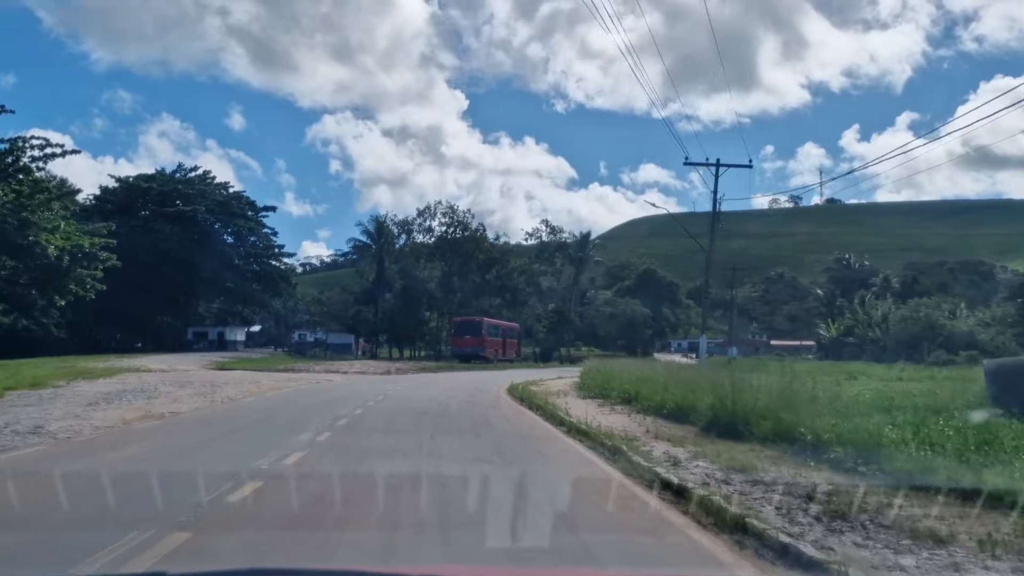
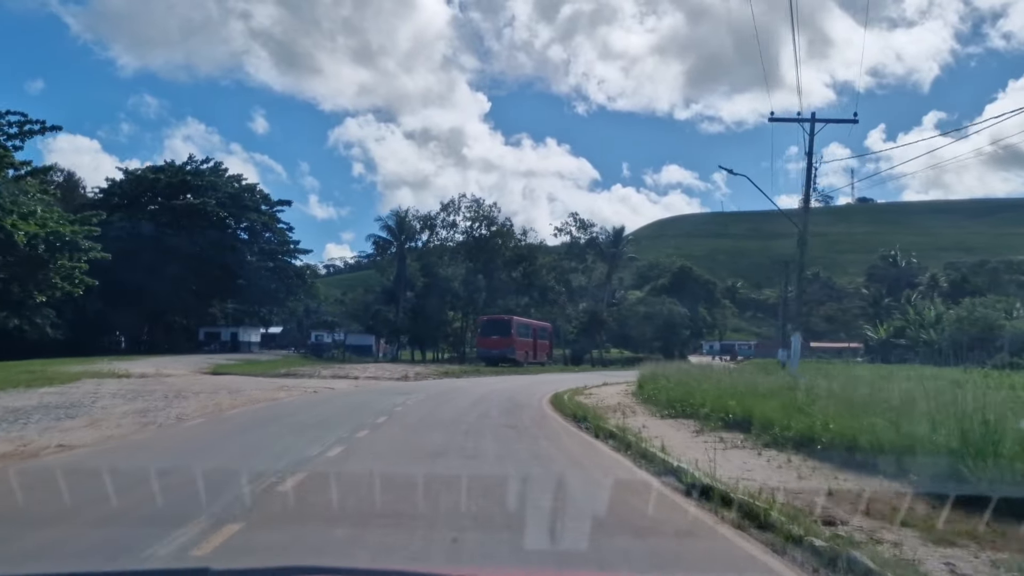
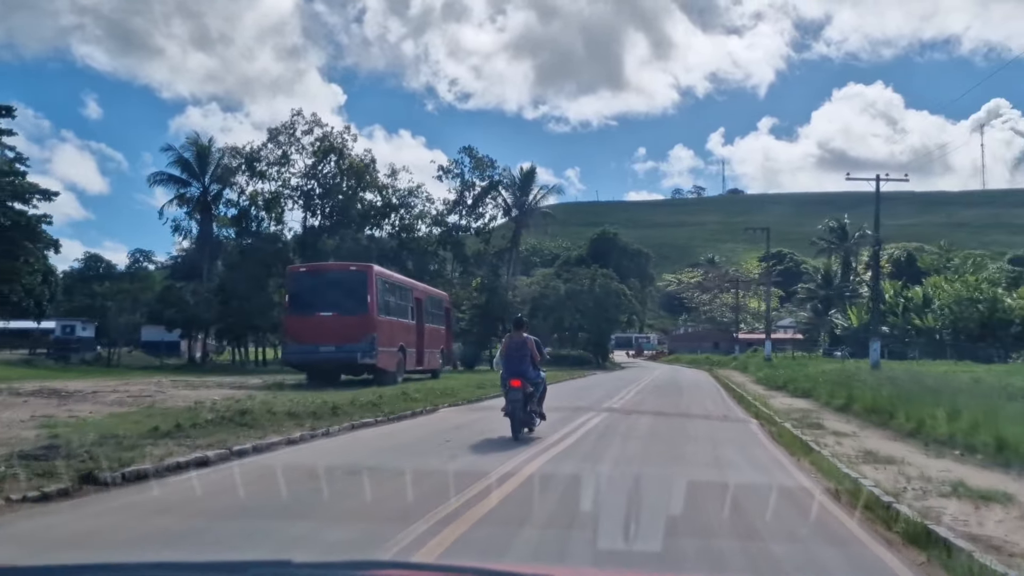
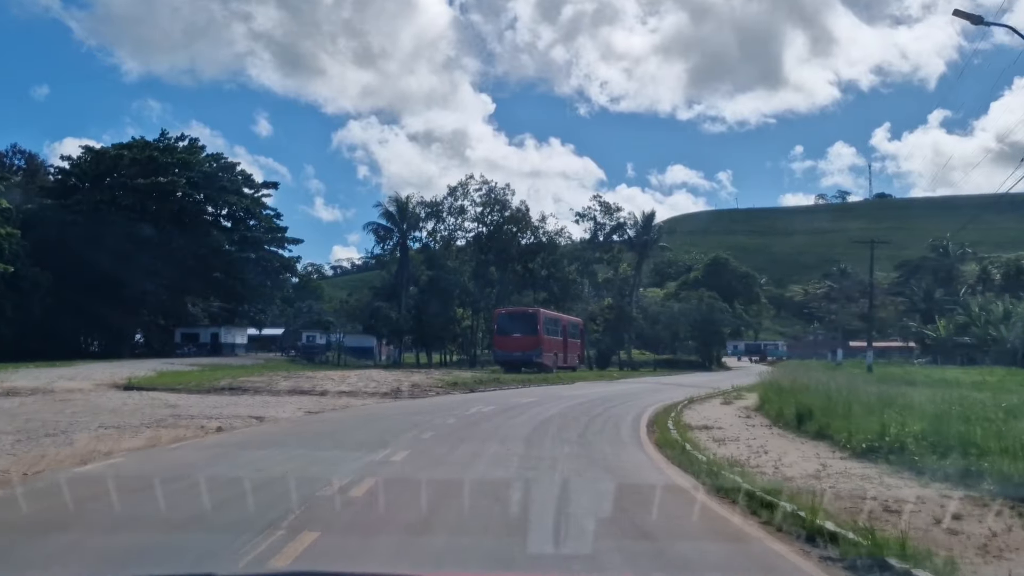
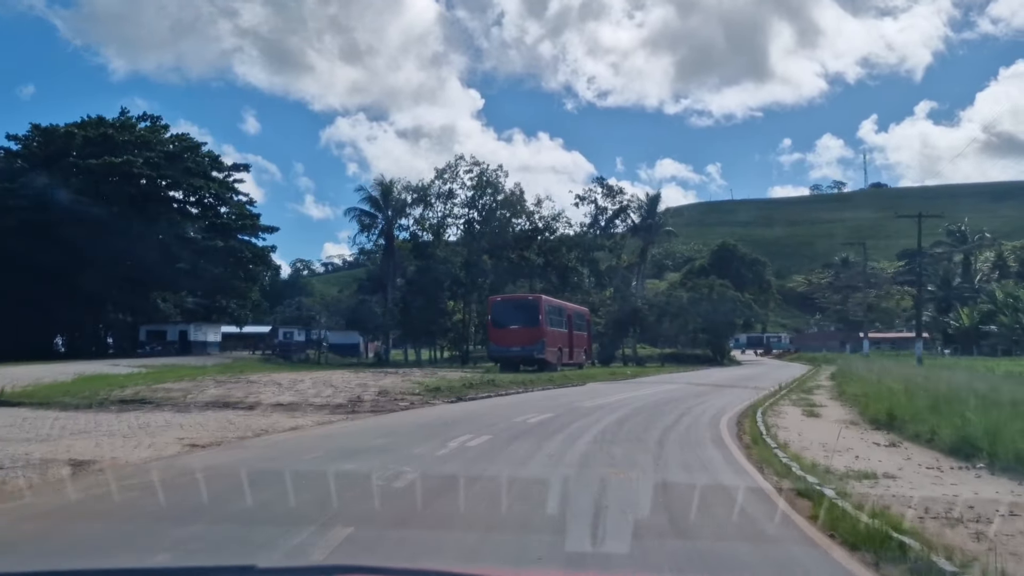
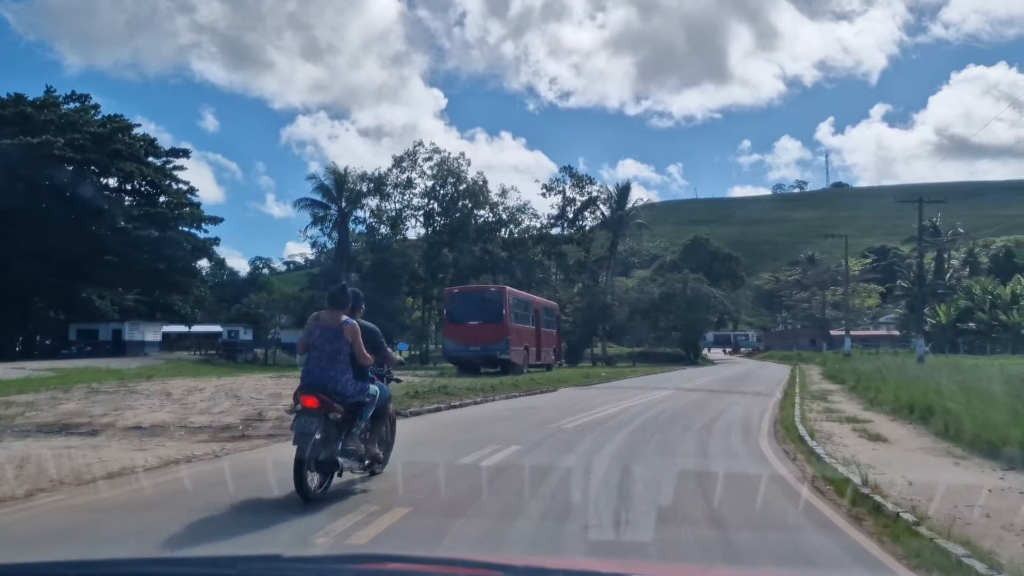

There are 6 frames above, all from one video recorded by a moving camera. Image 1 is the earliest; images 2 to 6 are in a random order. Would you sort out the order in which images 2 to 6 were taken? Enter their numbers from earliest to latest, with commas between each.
2, 4, 5, 6, 3
